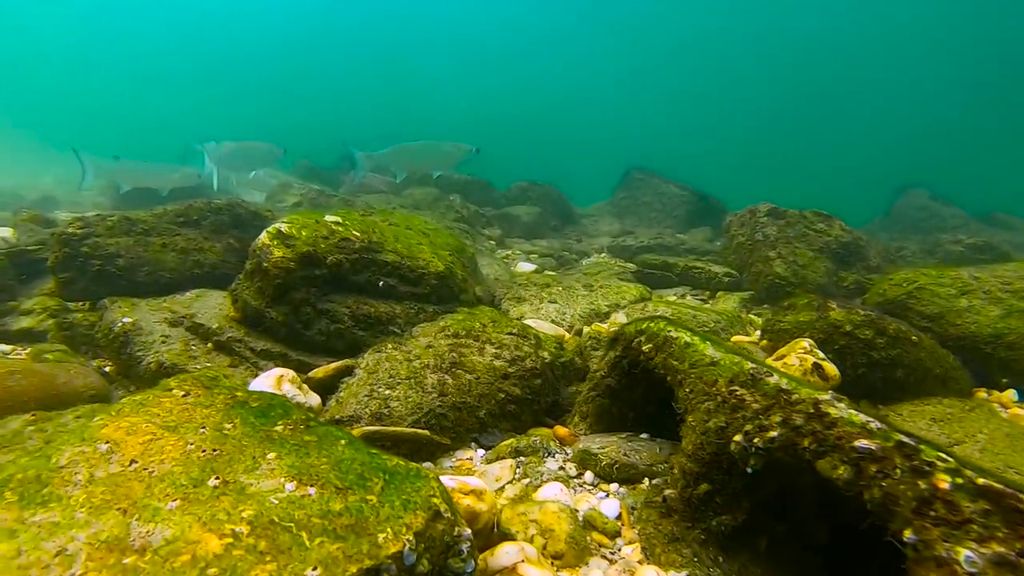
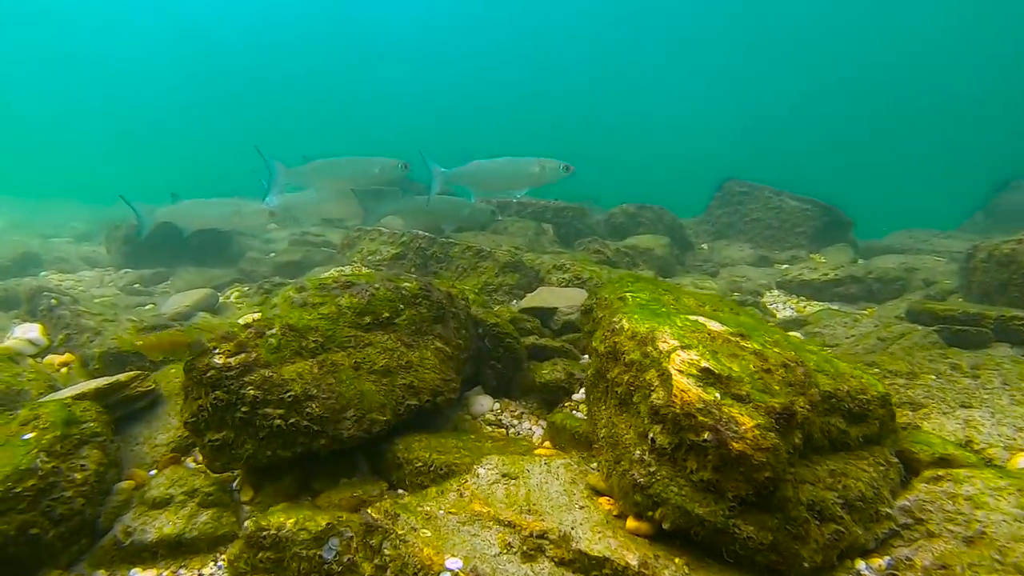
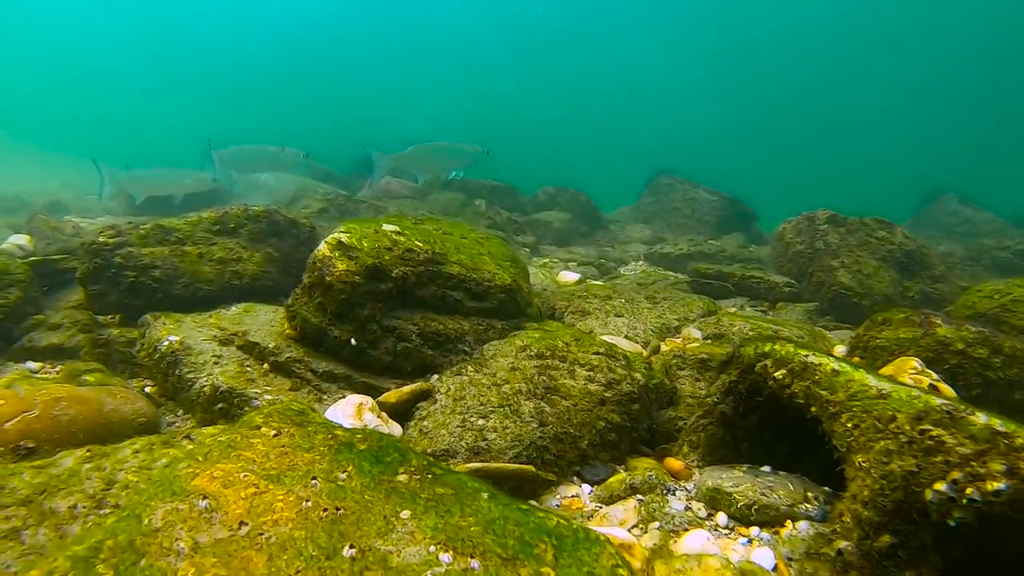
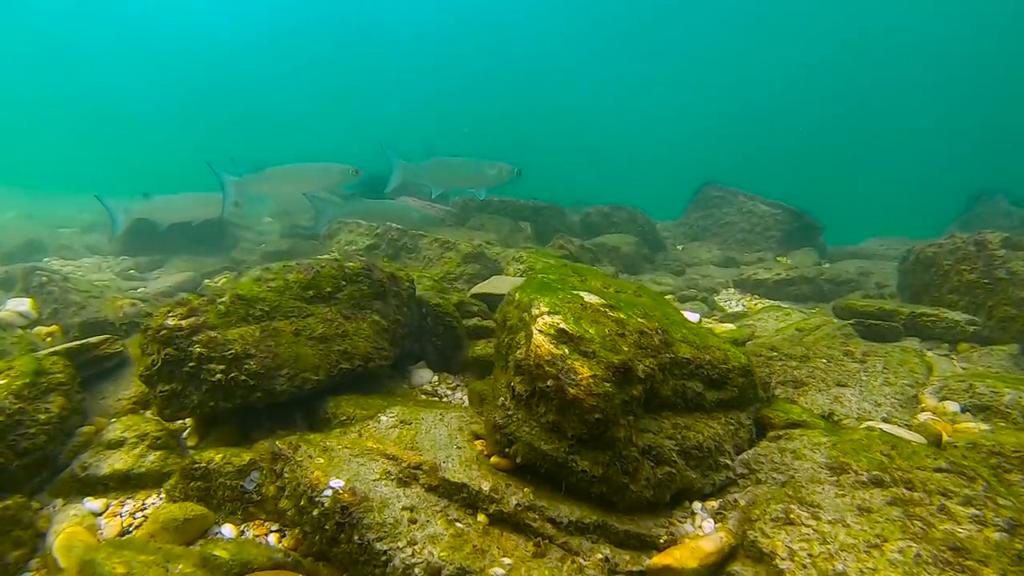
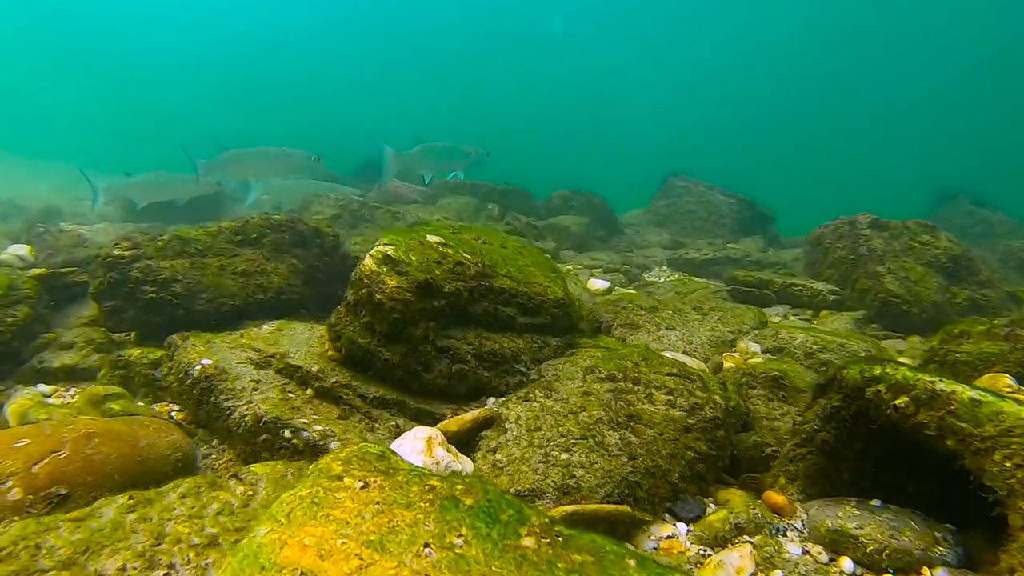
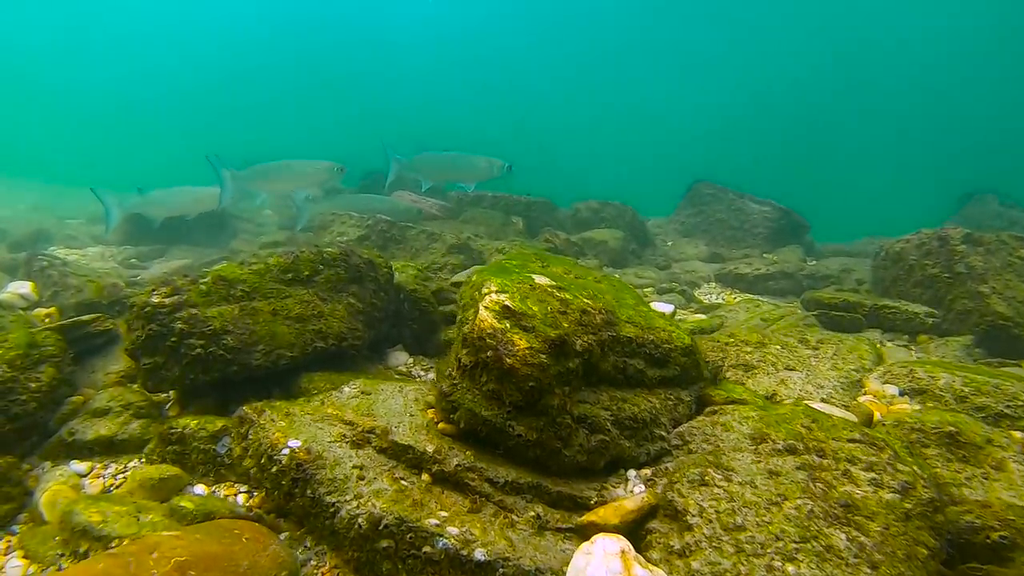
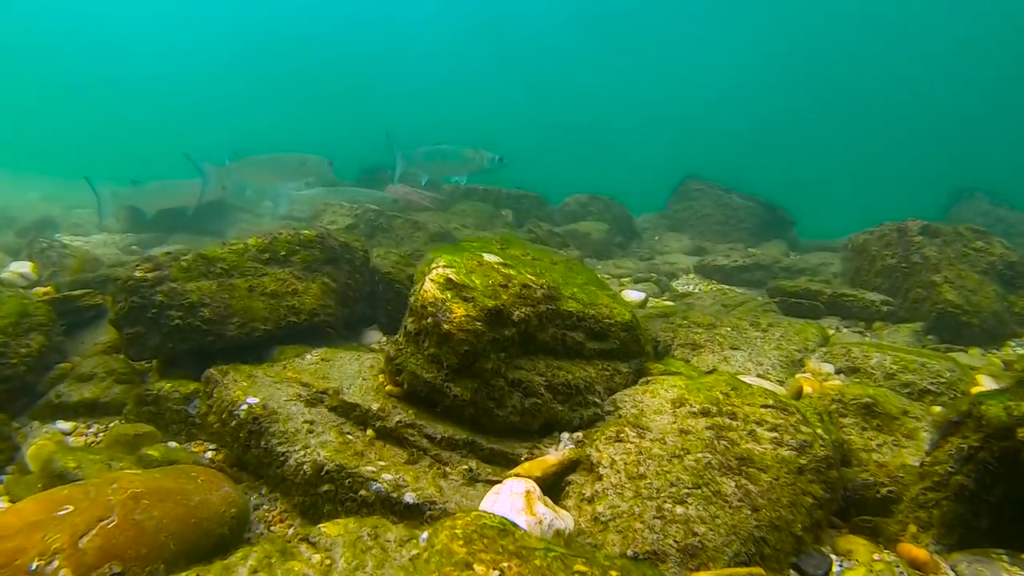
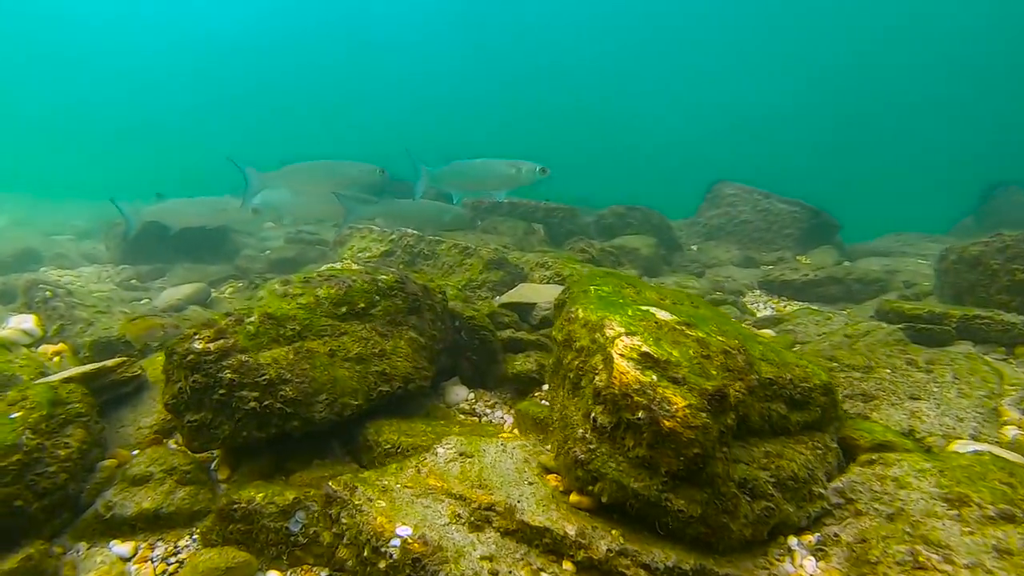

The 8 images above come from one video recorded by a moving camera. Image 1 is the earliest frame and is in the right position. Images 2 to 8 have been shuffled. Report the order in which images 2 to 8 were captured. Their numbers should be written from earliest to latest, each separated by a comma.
3, 5, 7, 6, 4, 8, 2
